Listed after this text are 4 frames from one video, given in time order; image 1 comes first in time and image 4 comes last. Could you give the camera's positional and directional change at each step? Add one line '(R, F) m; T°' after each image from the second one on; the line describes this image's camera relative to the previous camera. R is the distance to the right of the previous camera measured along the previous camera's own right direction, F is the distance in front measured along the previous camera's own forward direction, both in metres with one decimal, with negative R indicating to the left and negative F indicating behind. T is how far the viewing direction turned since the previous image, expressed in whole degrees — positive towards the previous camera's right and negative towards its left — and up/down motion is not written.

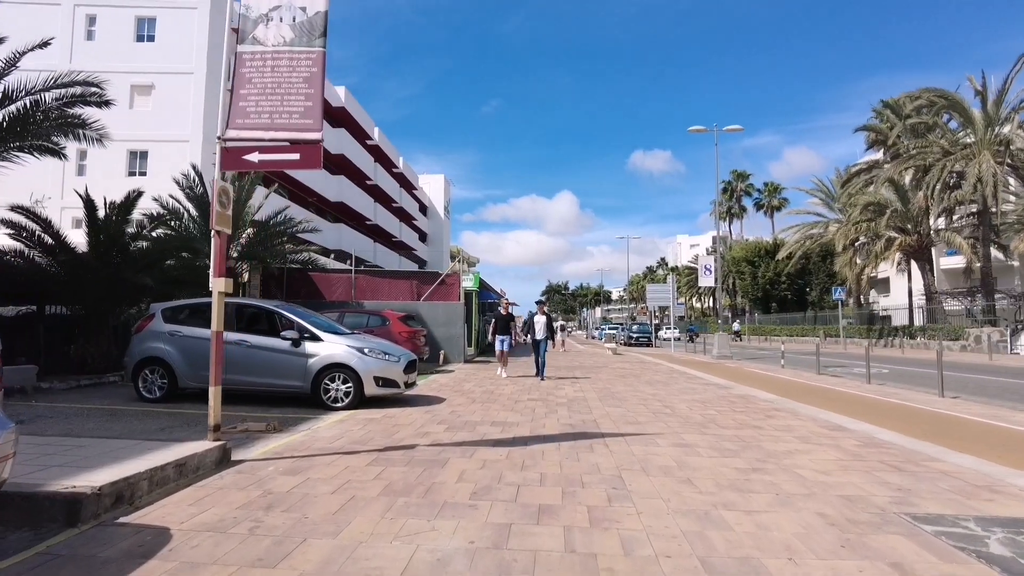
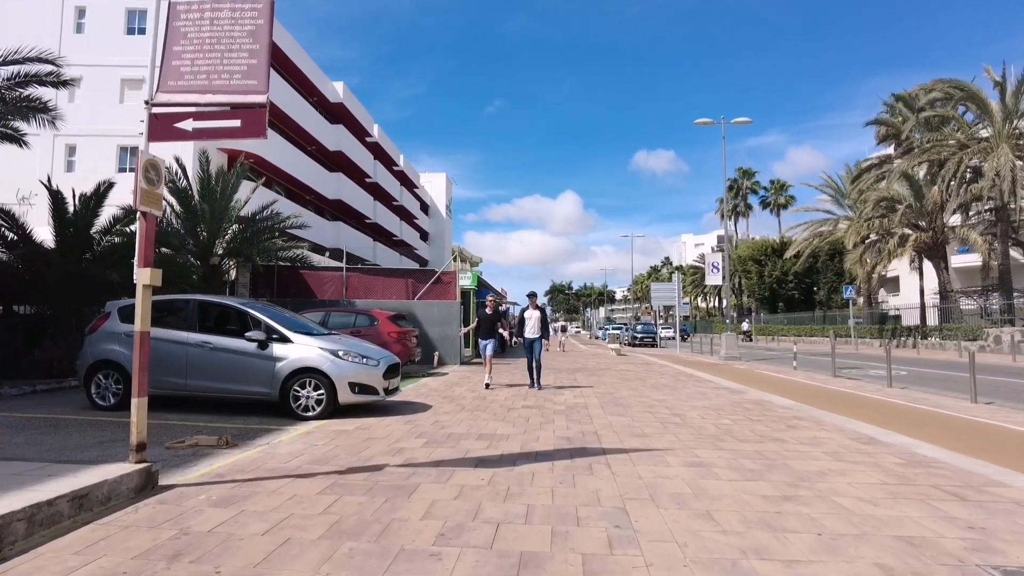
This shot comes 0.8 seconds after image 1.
(+0.1, +0.9) m; 0°
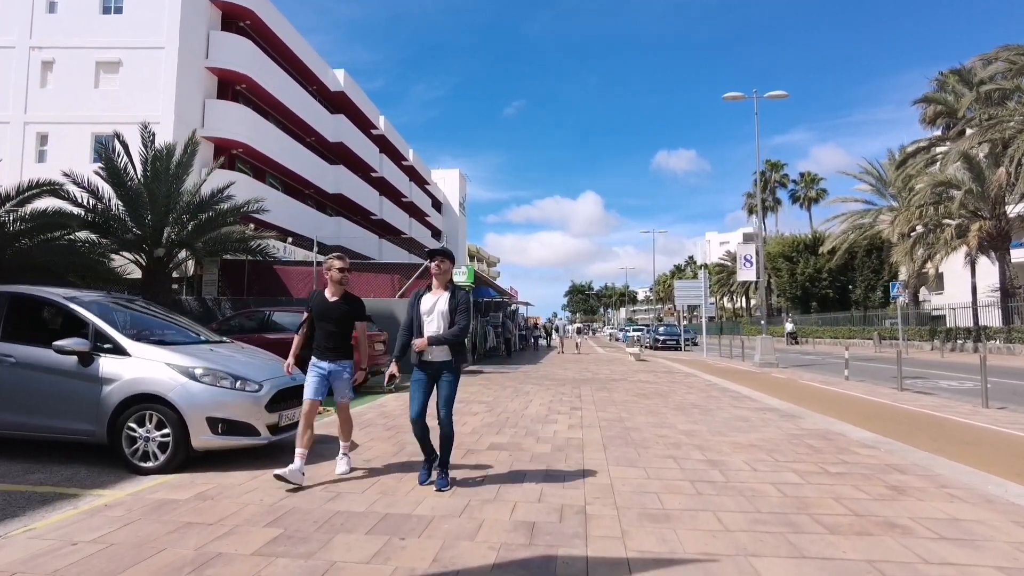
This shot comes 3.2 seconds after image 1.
(+0.6, +2.7) m; -2°
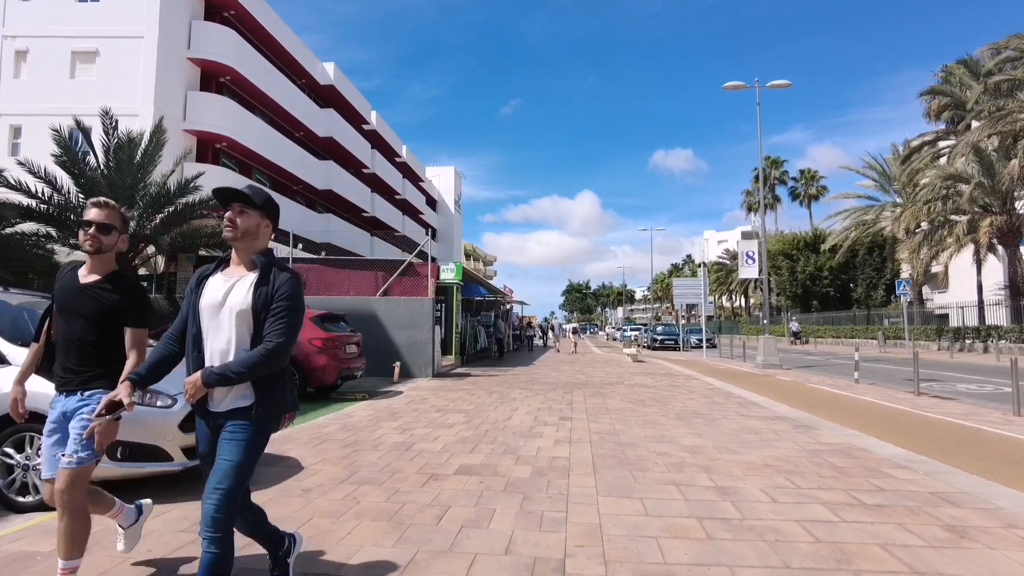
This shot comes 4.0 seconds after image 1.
(+0.2, +1.0) m; 0°
